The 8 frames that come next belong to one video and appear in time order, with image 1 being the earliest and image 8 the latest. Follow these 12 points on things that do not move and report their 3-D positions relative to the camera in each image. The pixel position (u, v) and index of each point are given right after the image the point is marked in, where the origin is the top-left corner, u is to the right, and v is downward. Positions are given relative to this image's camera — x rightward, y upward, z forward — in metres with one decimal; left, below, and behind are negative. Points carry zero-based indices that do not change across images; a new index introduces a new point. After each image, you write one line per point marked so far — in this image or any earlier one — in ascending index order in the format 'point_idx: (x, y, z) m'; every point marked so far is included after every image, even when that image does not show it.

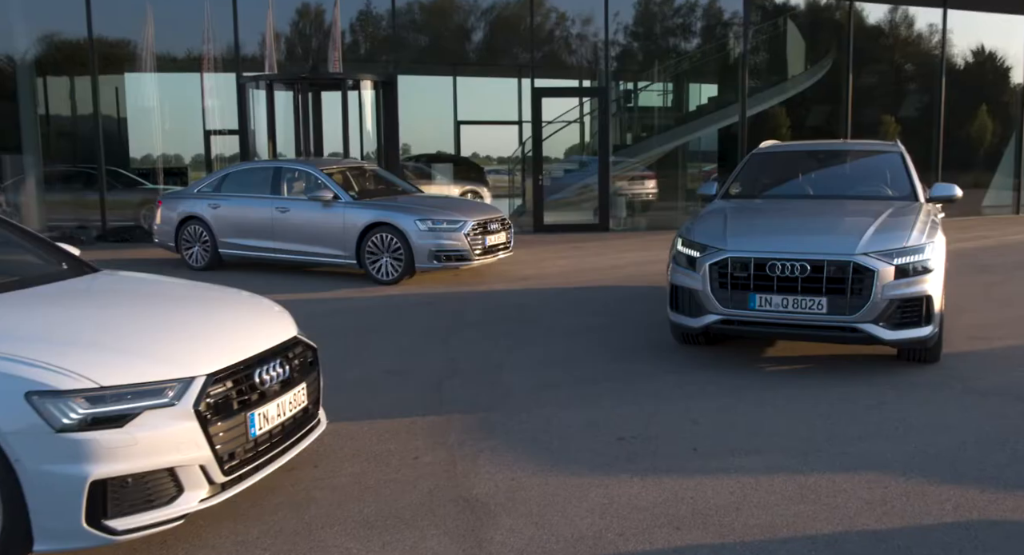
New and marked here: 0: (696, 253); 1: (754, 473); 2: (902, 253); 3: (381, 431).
0: (+1.5, +0.2, +5.9) m
1: (+1.3, -1.1, +3.9) m
2: (+3.0, +0.1, +5.4) m
3: (-0.8, -0.9, +4.4) m
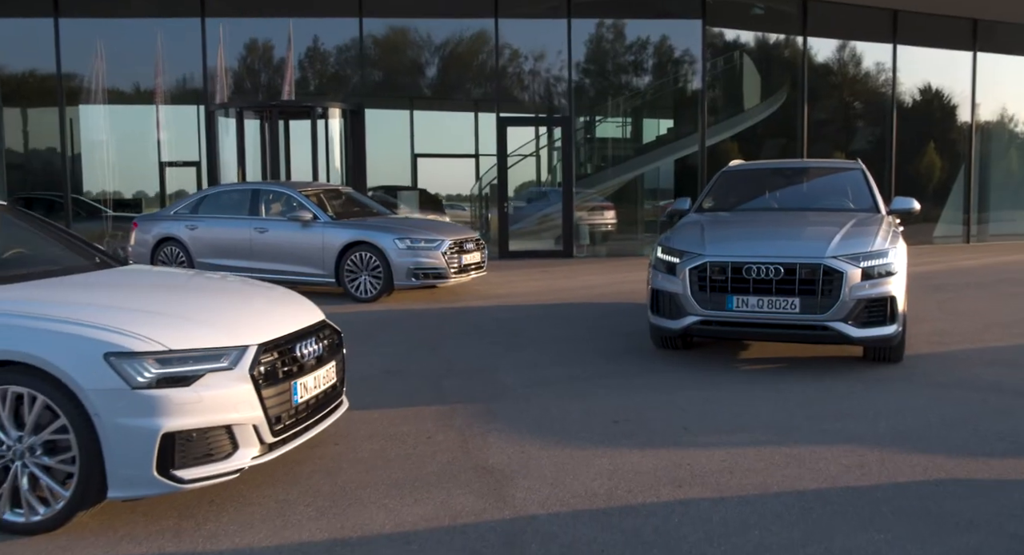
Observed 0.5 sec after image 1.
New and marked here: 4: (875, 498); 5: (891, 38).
0: (+1.4, +0.2, +6.3) m
1: (+1.4, -1.0, +4.3) m
2: (+3.0, +0.1, +5.9) m
3: (-0.8, -0.8, +4.6) m
4: (+1.8, -1.1, +3.6) m
5: (+8.1, +5.0, +15.2) m
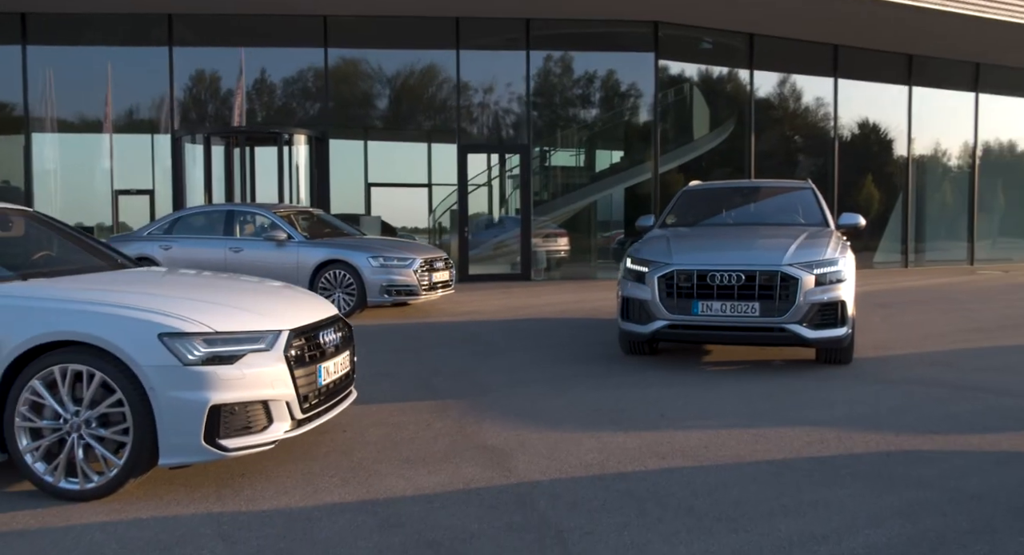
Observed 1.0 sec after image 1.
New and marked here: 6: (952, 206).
0: (+1.3, +0.1, +6.8) m
1: (+1.3, -1.0, +4.7) m
2: (+2.8, +0.1, +6.5) m
3: (-0.8, -0.8, +4.9) m
4: (+1.8, -1.1, +4.0) m
5: (+7.3, +4.6, +16.3) m
6: (+11.1, +1.4, +18.0) m
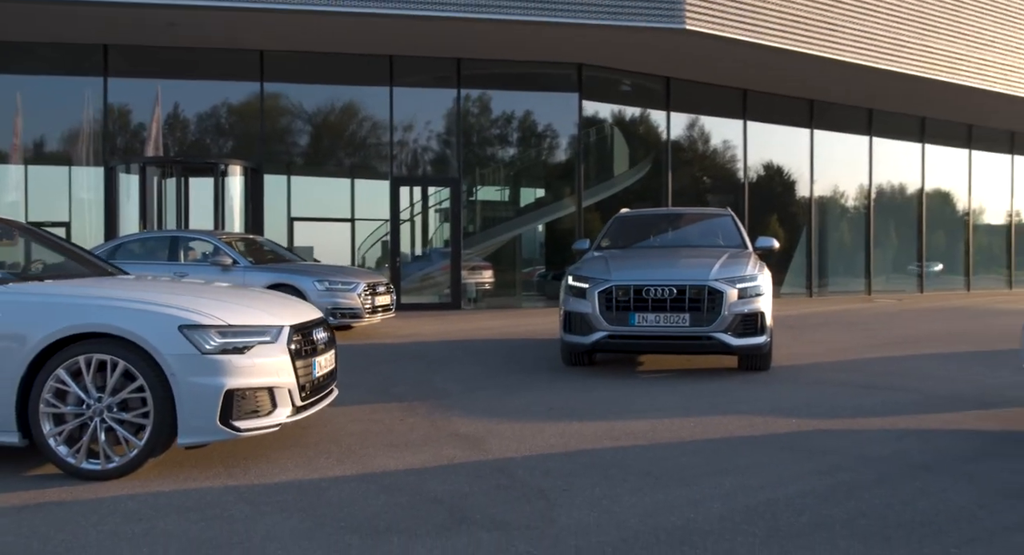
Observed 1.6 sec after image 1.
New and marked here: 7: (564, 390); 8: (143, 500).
0: (+0.8, -0.1, +7.4) m
1: (+1.1, -1.0, +5.3) m
2: (+2.3, 0.0, +7.2) m
3: (-1.1, -0.9, +5.3) m
4: (+1.6, -1.1, +4.7) m
5: (+5.6, +4.0, +17.7) m
6: (+9.4, +0.8, +19.7) m
7: (+0.5, -1.0, +6.4) m
8: (-1.5, -0.9, +3.0) m
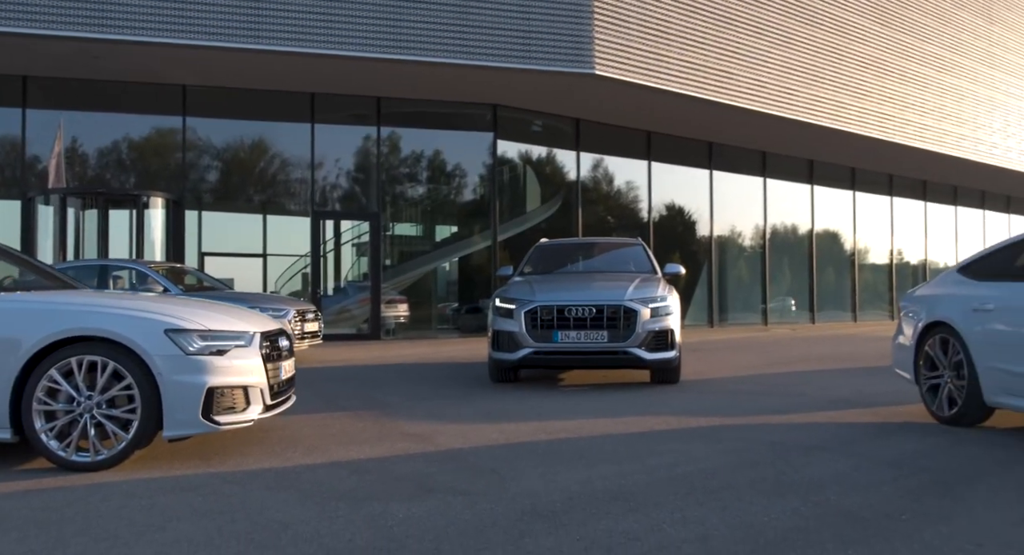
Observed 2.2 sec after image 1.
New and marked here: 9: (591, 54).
0: (0.0, -0.3, +8.0) m
1: (+0.6, -1.2, +5.9) m
2: (+1.6, -0.2, +8.0) m
3: (-1.6, -1.1, +5.6) m
4: (+1.2, -1.1, +5.3) m
5: (+3.5, +3.3, +19.0) m
6: (+7.0, -0.1, +21.3) m
7: (-0.1, -1.2, +7.0) m
8: (-1.7, -1.0, +3.3) m
9: (+1.5, +4.3, +13.7) m
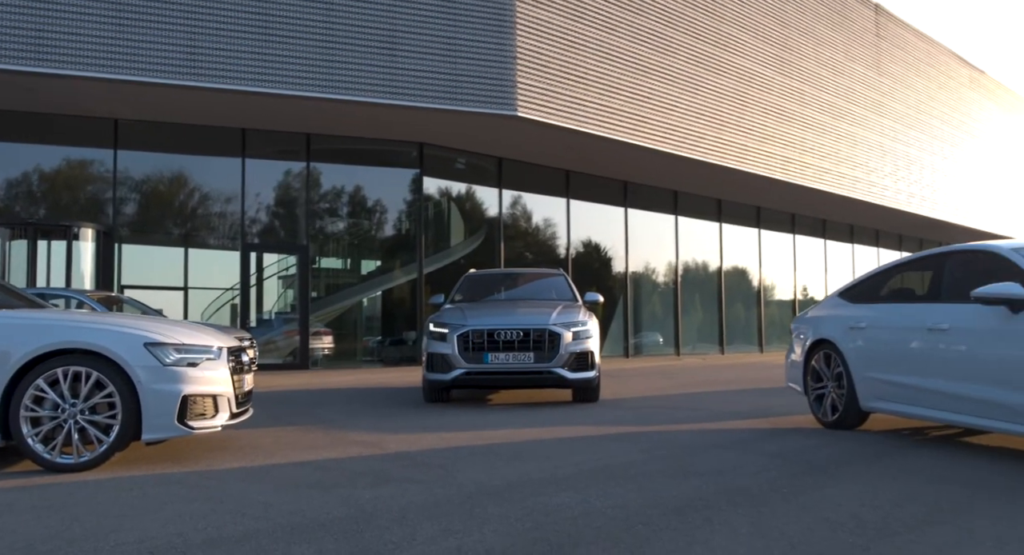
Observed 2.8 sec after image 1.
0: (-0.8, -0.6, +8.5) m
1: (0.0, -1.4, +6.5) m
2: (+0.8, -0.6, +8.7) m
3: (-2.1, -1.3, +6.0) m
4: (+0.7, -1.3, +6.0) m
5: (+1.5, +2.4, +20.0) m
6: (+4.7, -1.0, +22.5) m
7: (-0.8, -1.5, +7.5) m
8: (-2.0, -1.0, +3.6) m
9: (0.0, +3.7, +14.6) m
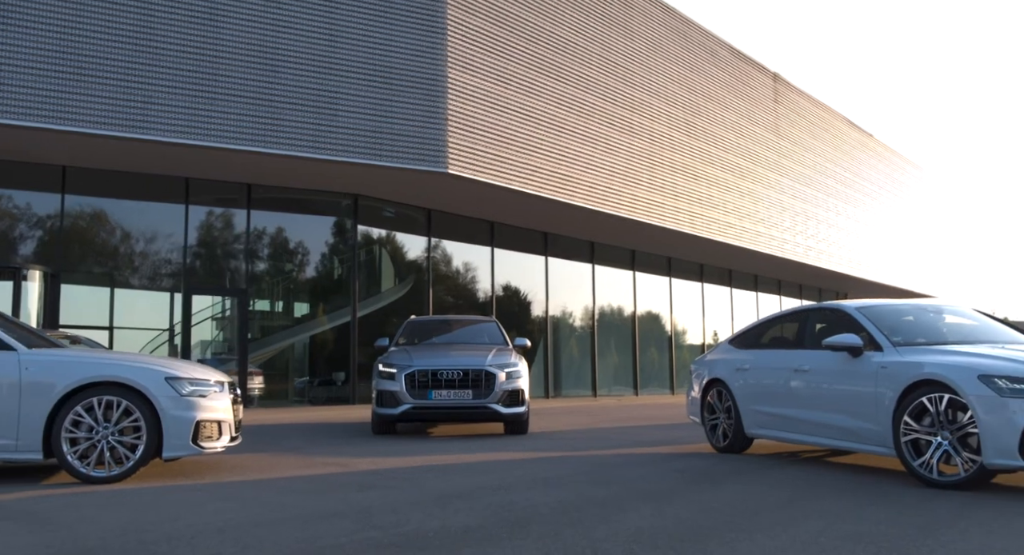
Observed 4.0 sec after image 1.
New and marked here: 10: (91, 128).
0: (-1.6, -1.2, +9.4) m
1: (-0.6, -1.9, +7.4) m
2: (-0.1, -1.2, +9.8) m
3: (-2.6, -1.7, +6.7) m
4: (+0.2, -1.8, +7.0) m
5: (-0.6, +1.1, +21.3) m
6: (+2.2, -2.6, +23.9) m
7: (-1.5, -2.0, +8.3) m
8: (-2.2, -1.3, +4.4) m
9: (-1.4, +2.7, +15.9) m
10: (-7.7, +2.7, +13.0) m
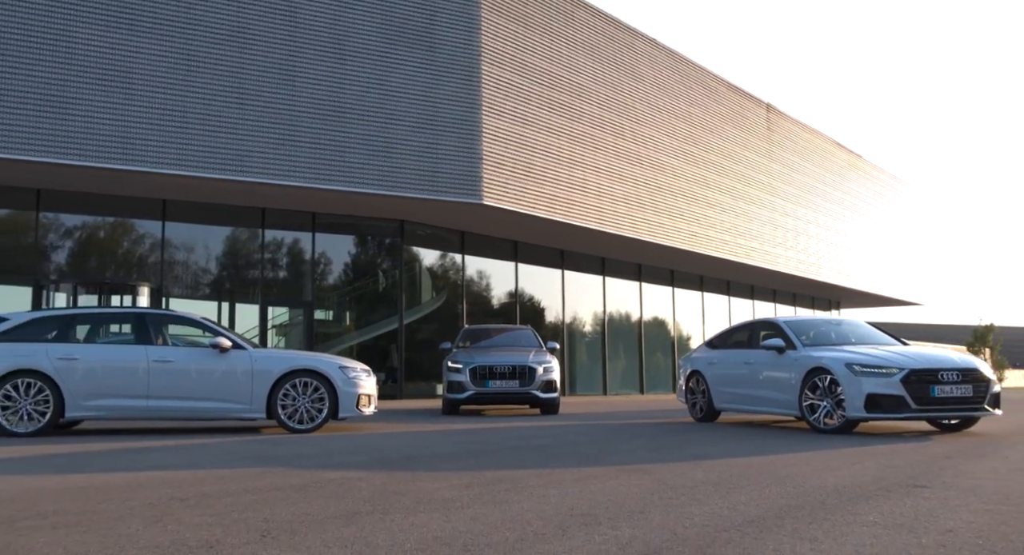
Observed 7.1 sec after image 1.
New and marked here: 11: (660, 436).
0: (-1.0, -1.6, +12.5) m
1: (0.0, -2.2, +10.5) m
2: (+0.5, -1.5, +12.9) m
3: (-2.0, -2.0, +9.8) m
4: (+0.7, -2.1, +10.1) m
5: (+0.1, +0.6, +24.4) m
6: (+3.0, -3.0, +26.9) m
7: (-0.9, -2.3, +11.4) m
8: (-1.7, -1.6, +7.5) m
9: (-0.8, +2.3, +19.0) m
10: (-7.0, +2.4, +16.2) m
11: (+1.7, -1.9, +8.3) m
